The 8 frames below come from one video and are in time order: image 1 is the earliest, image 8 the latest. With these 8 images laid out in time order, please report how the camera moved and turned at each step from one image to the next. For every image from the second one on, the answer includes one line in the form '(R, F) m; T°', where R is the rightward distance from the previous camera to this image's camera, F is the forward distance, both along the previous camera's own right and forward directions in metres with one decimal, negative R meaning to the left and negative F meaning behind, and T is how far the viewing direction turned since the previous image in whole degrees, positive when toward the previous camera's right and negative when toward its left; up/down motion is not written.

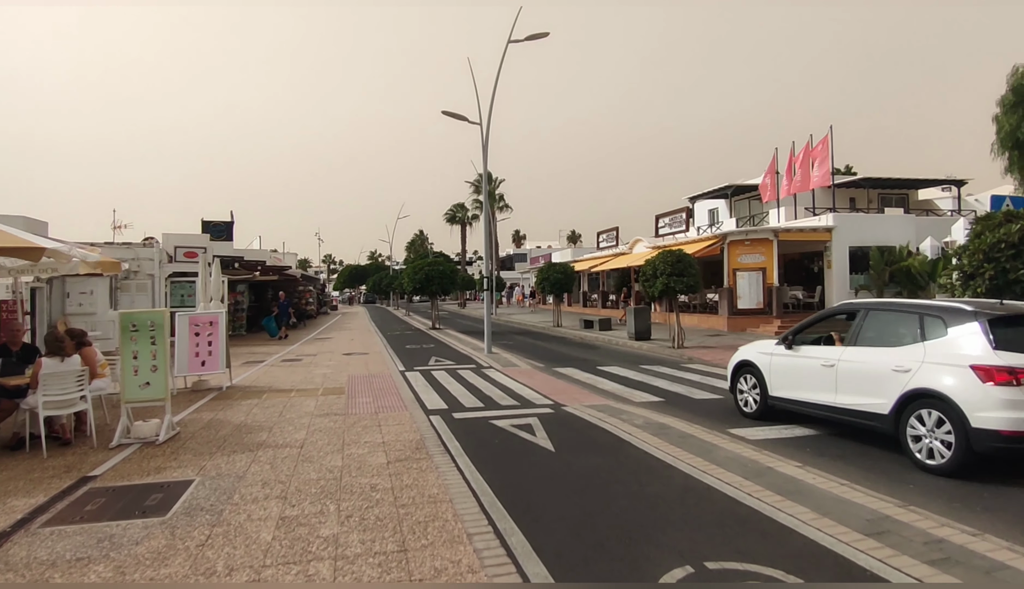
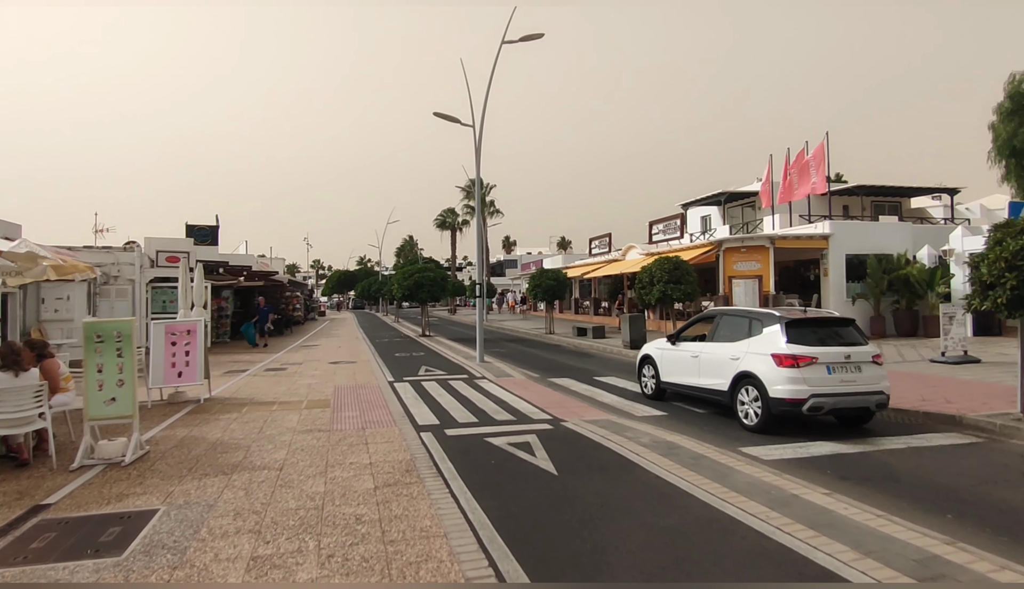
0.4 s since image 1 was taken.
(-0.1, +0.5) m; +1°
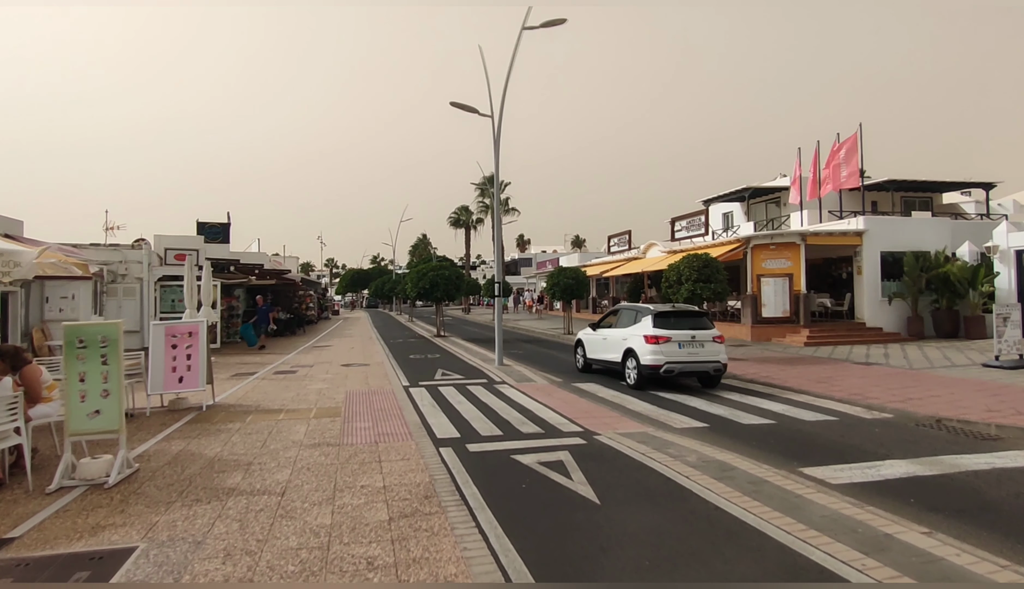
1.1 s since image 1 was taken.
(-0.2, +0.8) m; -1°
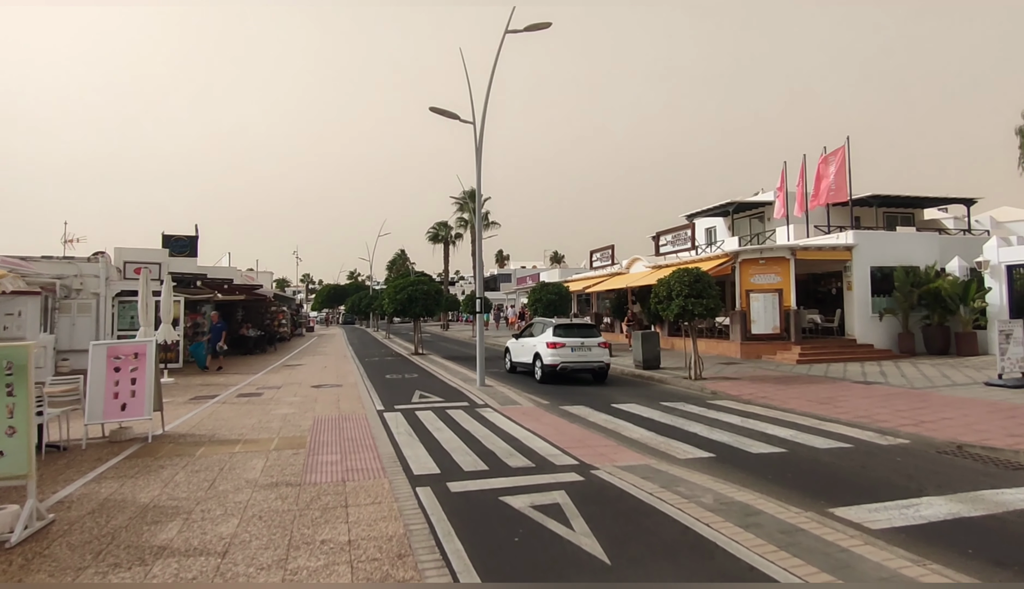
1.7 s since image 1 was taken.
(-0.1, +0.9) m; +2°
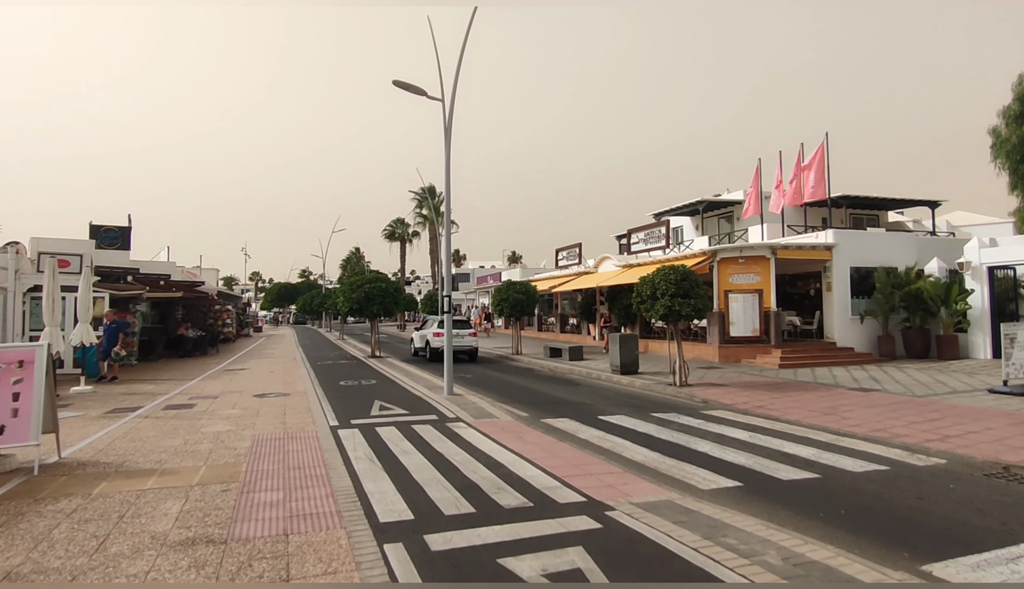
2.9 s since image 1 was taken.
(-0.3, +1.5) m; +4°
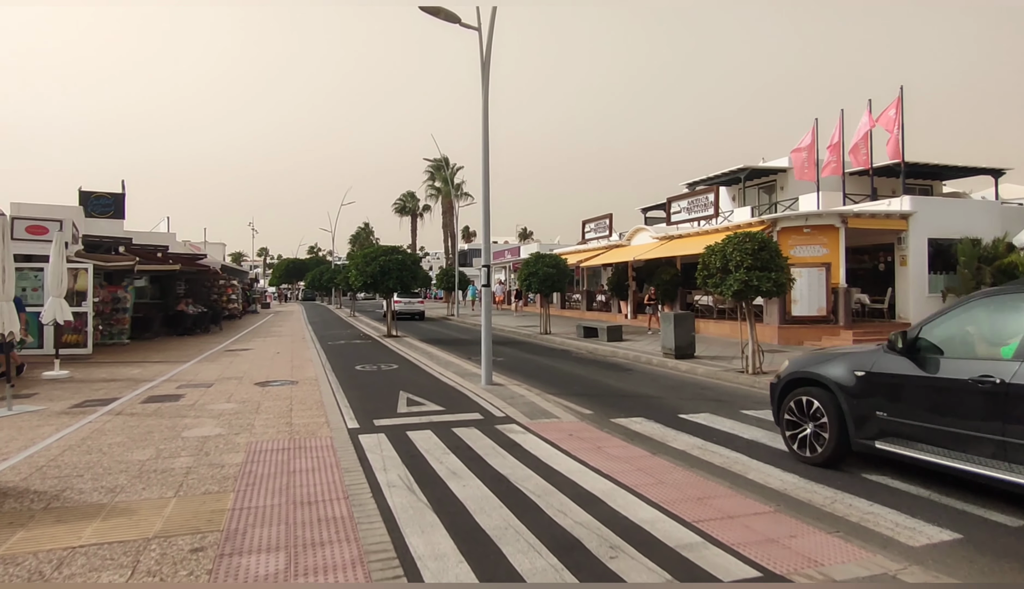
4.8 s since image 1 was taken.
(-0.7, +2.1) m; -1°
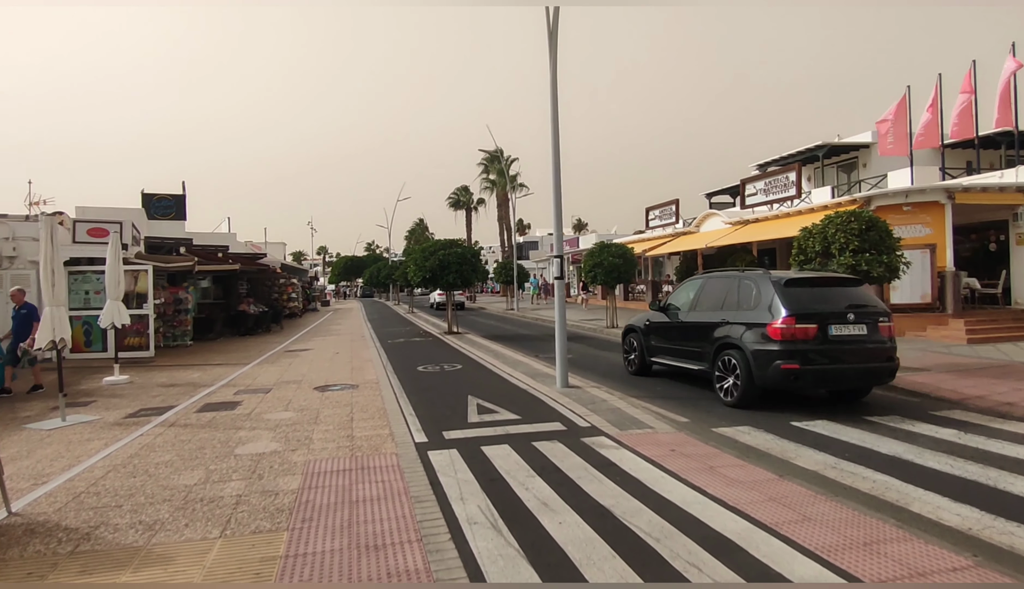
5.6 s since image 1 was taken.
(-0.3, +1.0) m; -5°
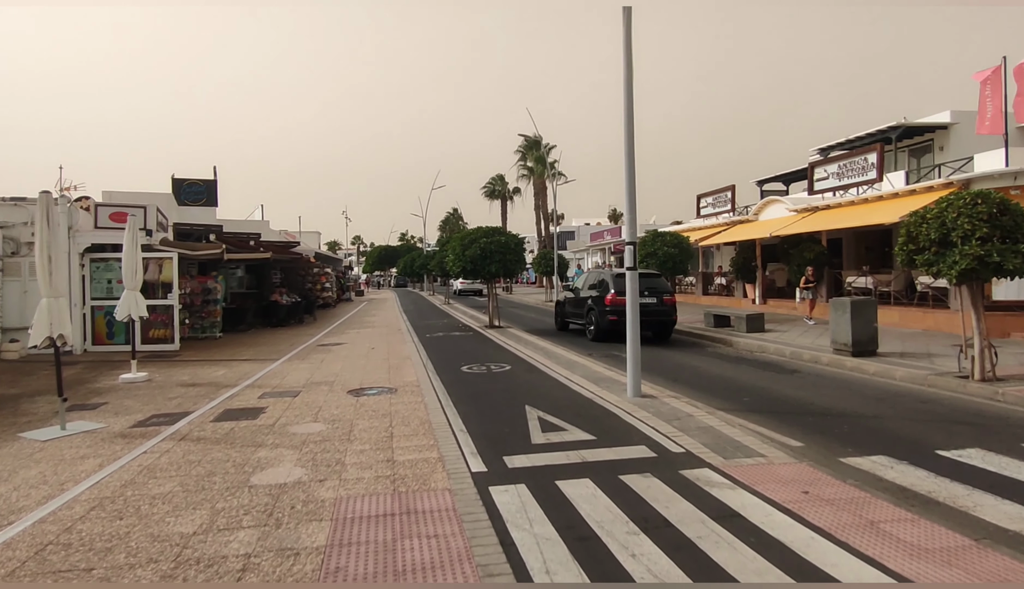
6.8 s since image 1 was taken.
(-0.4, +1.4) m; -3°
